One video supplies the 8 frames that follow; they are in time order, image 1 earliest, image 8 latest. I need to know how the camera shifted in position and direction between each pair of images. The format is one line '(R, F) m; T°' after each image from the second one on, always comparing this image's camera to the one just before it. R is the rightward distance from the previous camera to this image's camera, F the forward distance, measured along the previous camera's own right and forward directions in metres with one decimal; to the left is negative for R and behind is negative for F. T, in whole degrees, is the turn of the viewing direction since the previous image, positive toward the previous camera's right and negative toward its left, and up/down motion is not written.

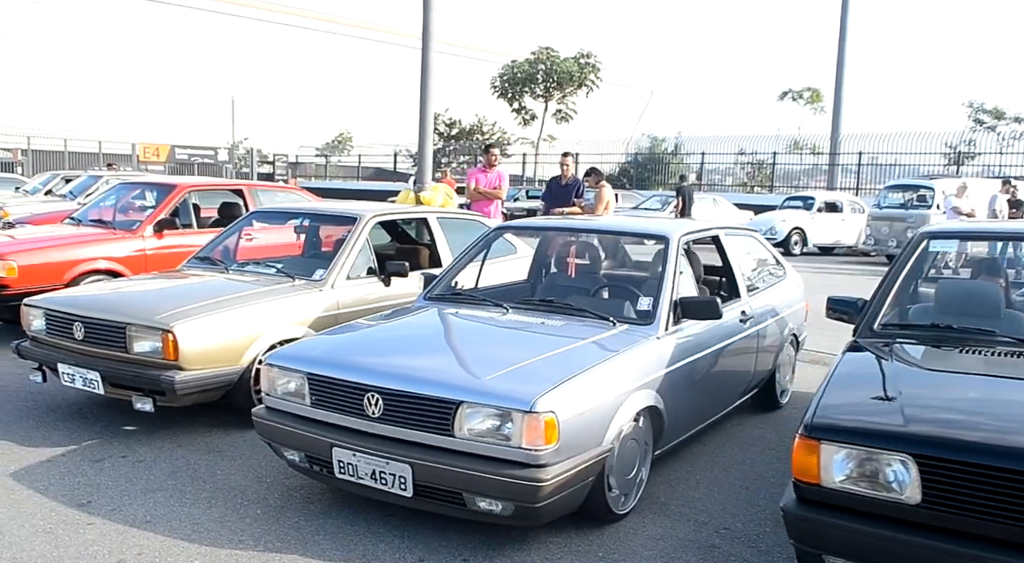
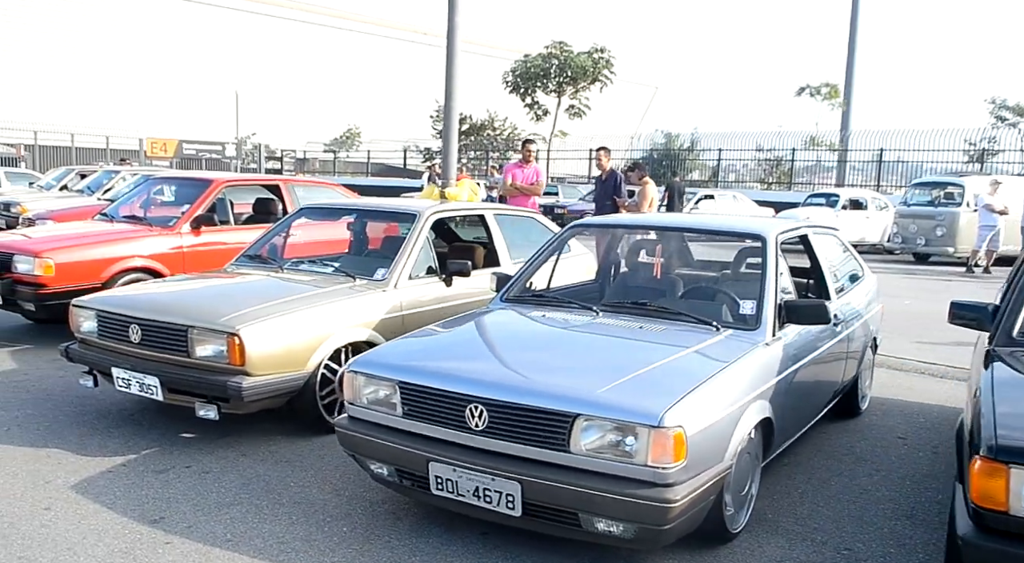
(-0.5, +0.3) m; 0°
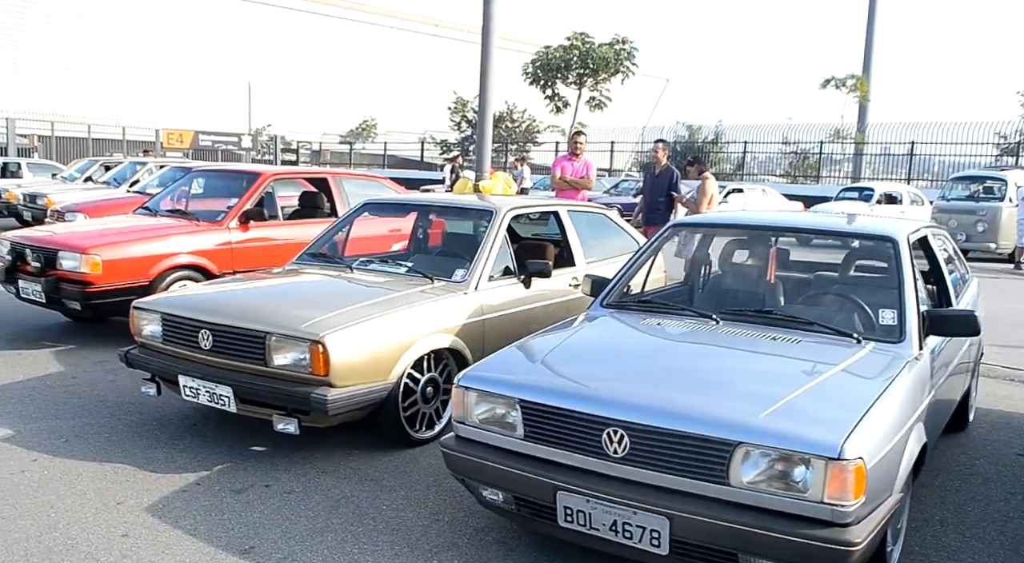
(-0.5, +0.4) m; -1°
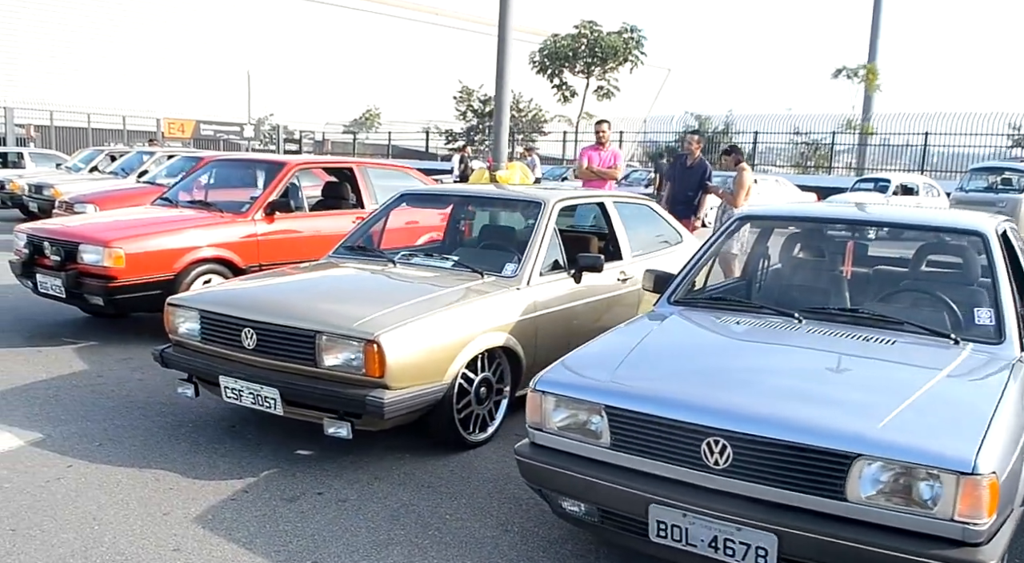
(-0.3, +0.2) m; 0°
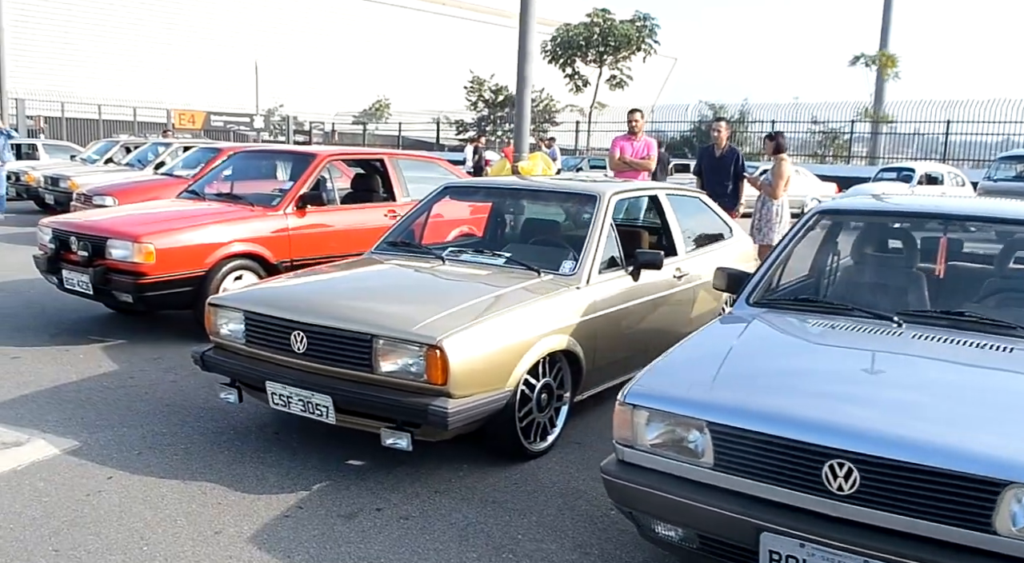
(-0.3, +0.3) m; 0°
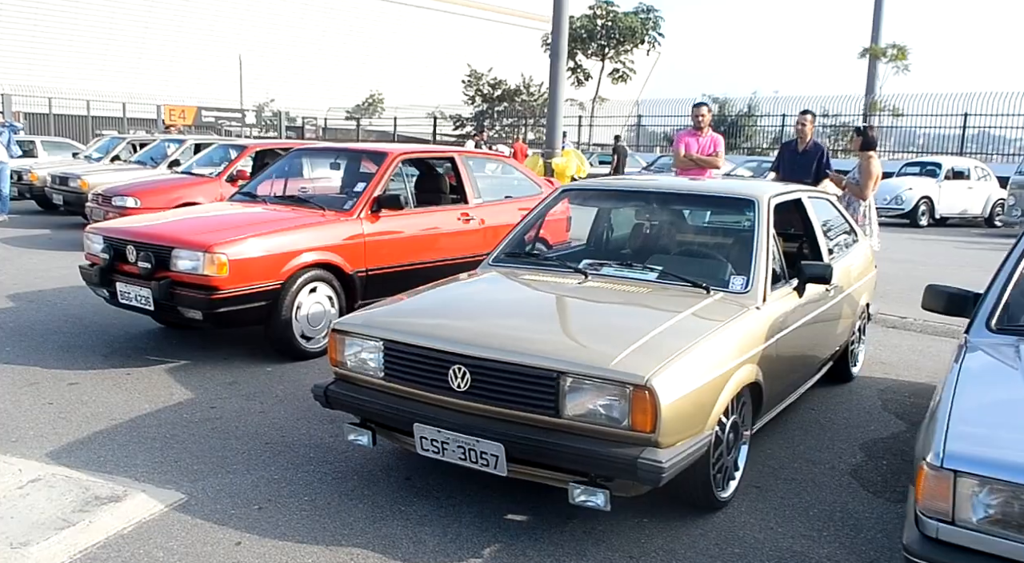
(-0.9, +0.6) m; +1°
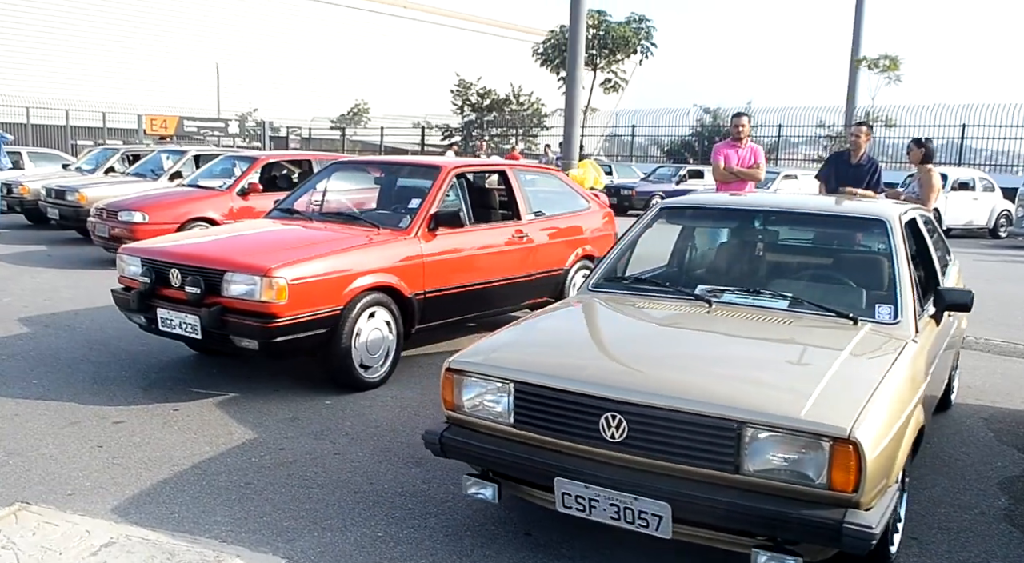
(-0.6, +0.4) m; +2°
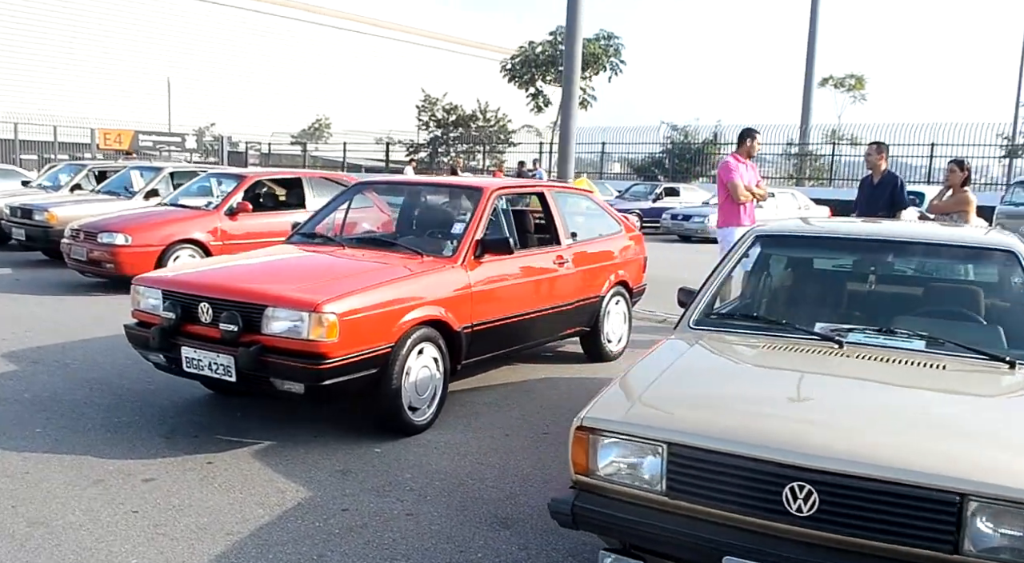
(-0.7, +0.4) m; +3°
